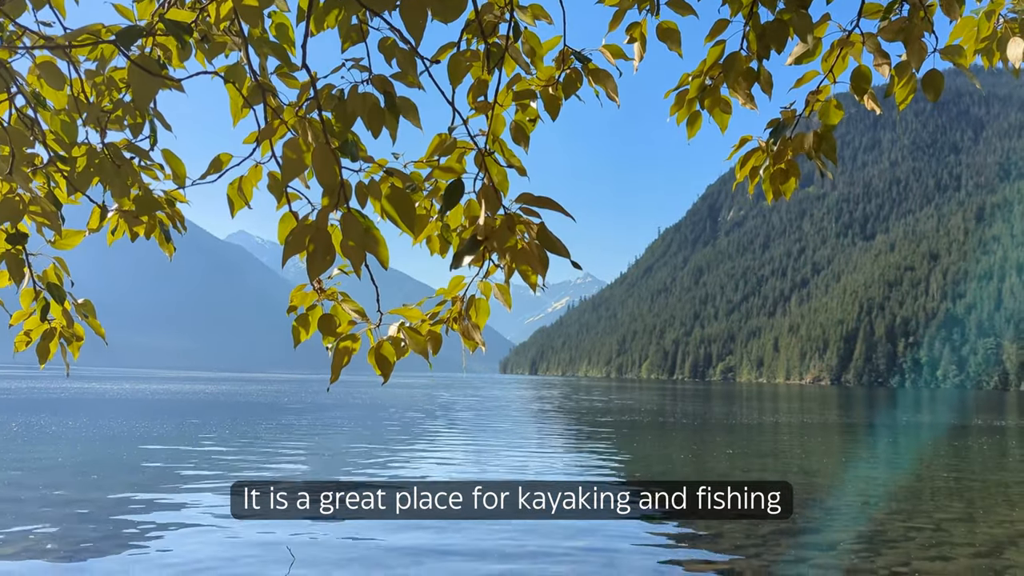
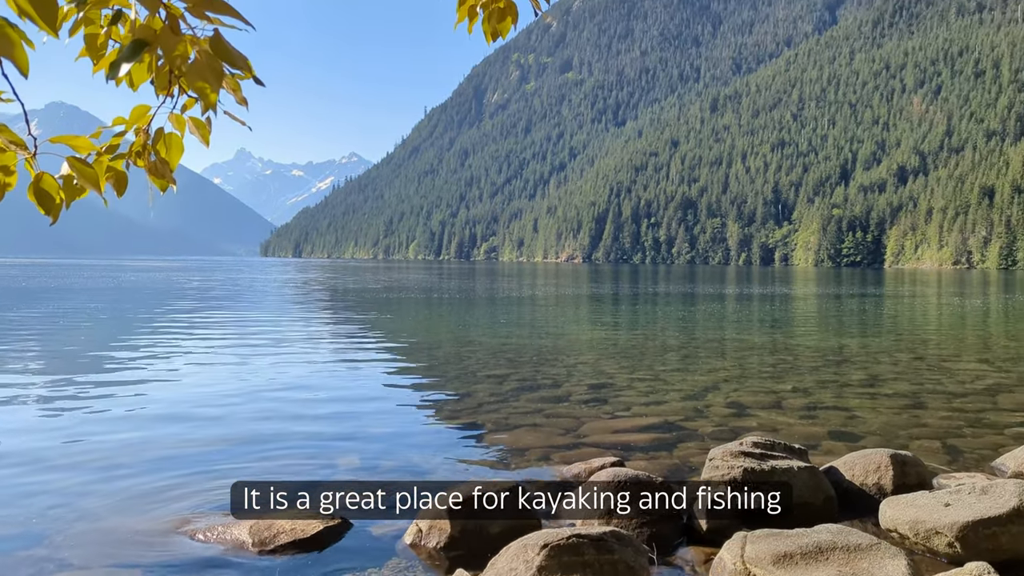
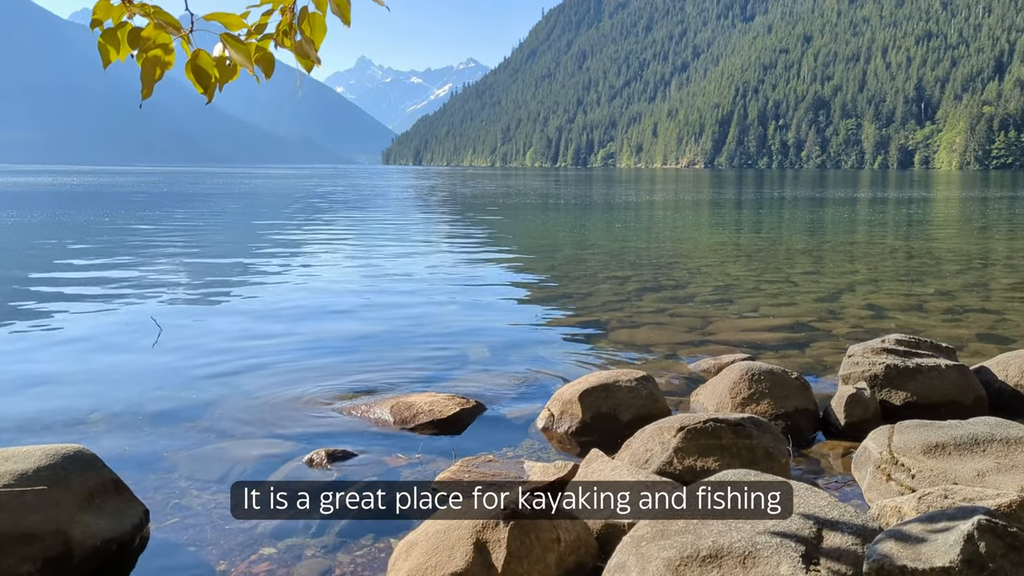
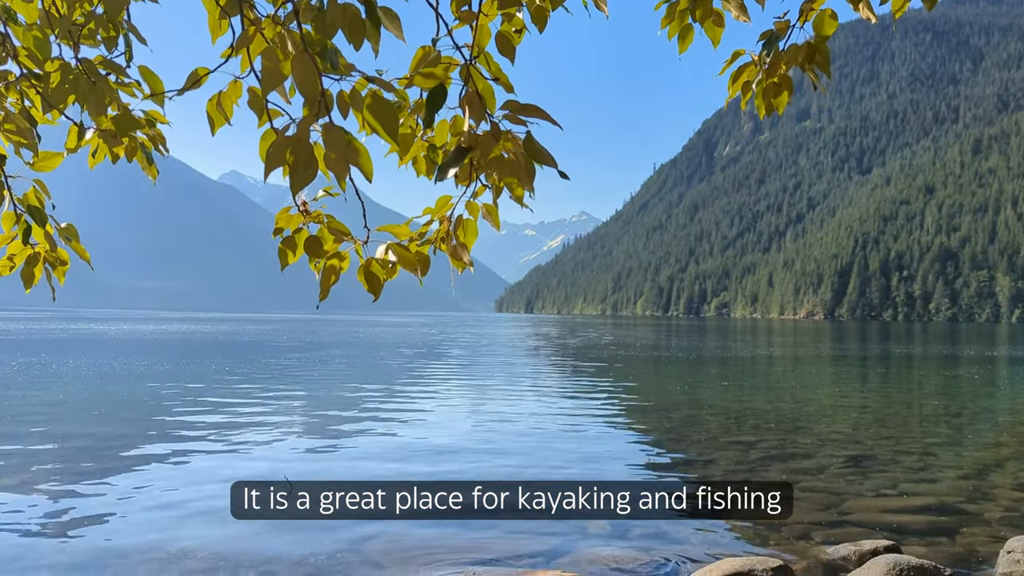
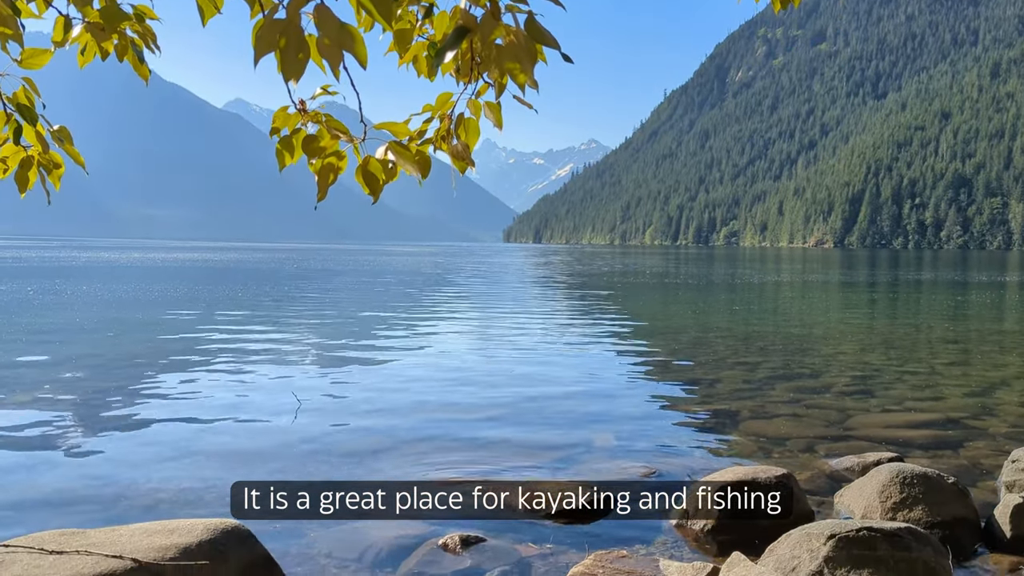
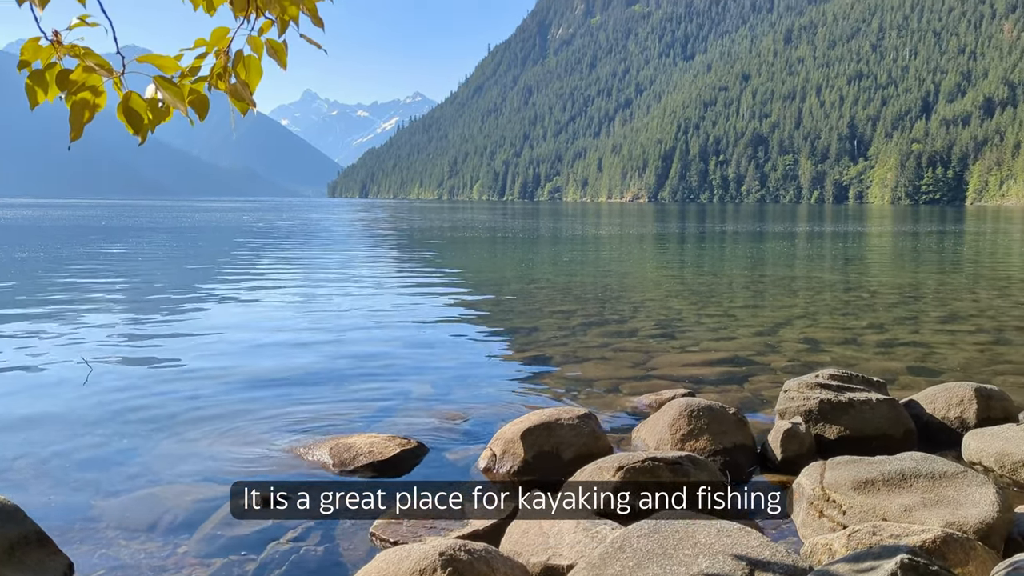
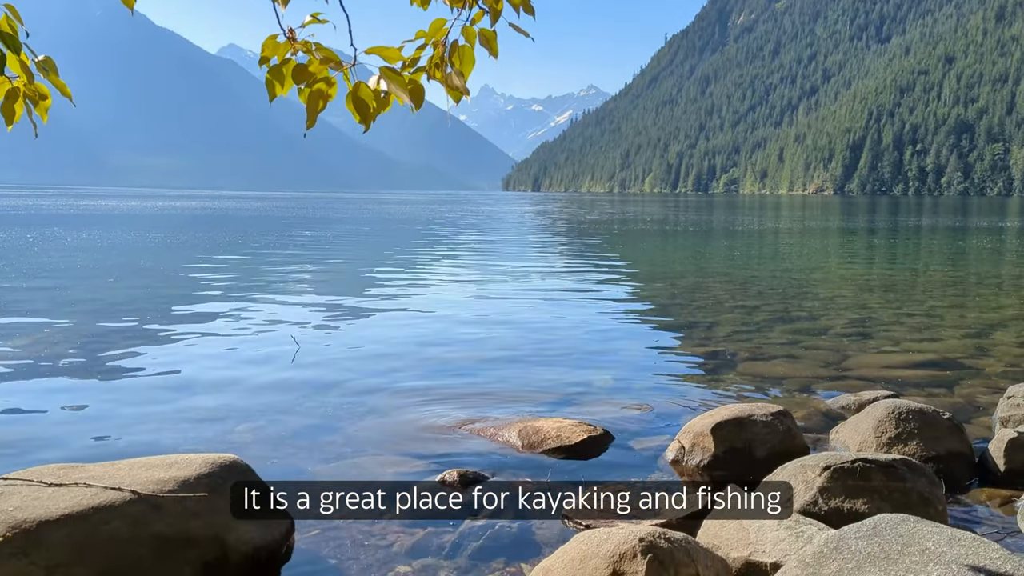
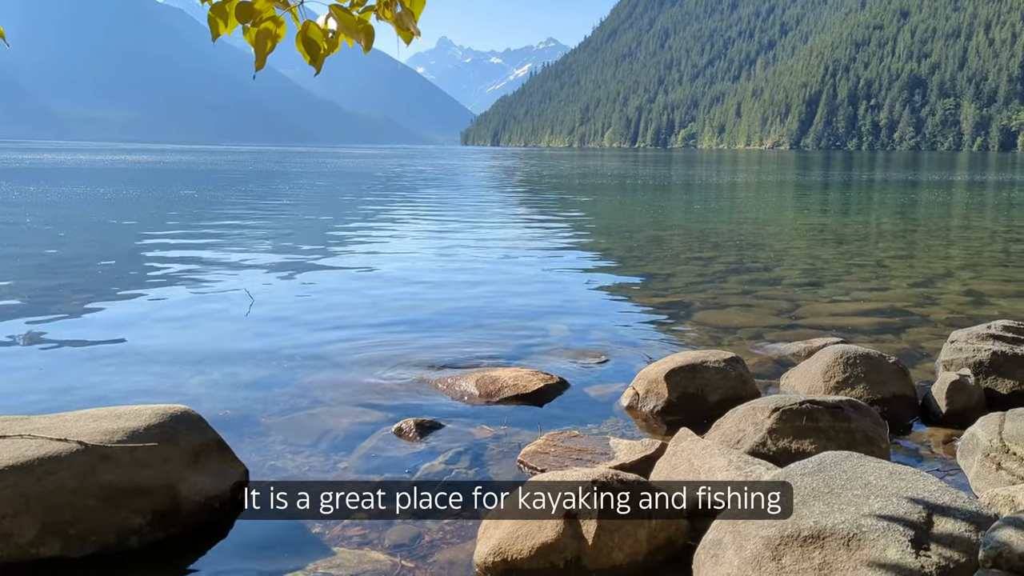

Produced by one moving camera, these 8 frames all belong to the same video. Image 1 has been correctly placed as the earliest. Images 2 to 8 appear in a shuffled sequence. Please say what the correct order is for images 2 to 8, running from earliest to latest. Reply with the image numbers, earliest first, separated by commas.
4, 5, 7, 8, 3, 6, 2
